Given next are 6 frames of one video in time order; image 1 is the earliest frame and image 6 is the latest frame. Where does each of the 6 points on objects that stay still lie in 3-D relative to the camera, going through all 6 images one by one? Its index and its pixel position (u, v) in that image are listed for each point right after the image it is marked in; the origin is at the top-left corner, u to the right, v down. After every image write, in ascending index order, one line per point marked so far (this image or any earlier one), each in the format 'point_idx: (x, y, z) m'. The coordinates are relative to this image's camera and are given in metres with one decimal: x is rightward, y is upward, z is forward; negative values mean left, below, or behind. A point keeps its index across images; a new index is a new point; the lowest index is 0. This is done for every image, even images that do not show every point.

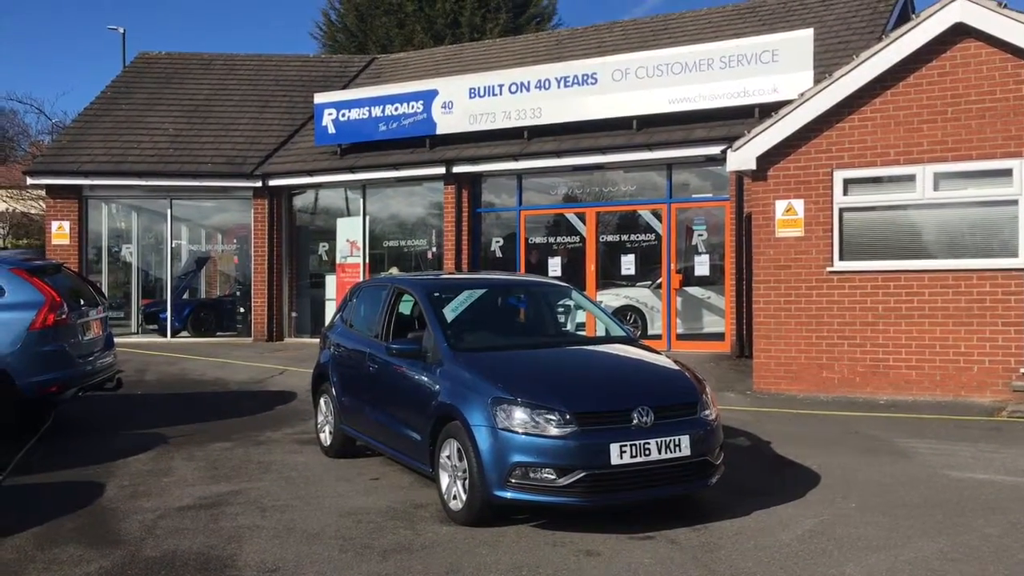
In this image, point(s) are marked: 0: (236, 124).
0: (-5.3, +3.1, +17.9) m
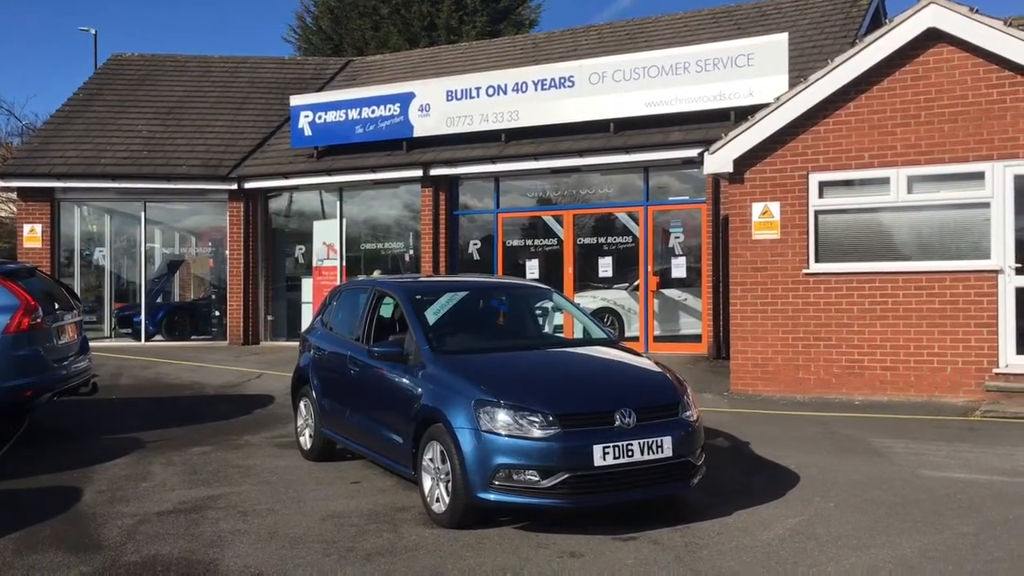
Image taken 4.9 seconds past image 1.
0: (-5.7, +3.1, +17.8) m
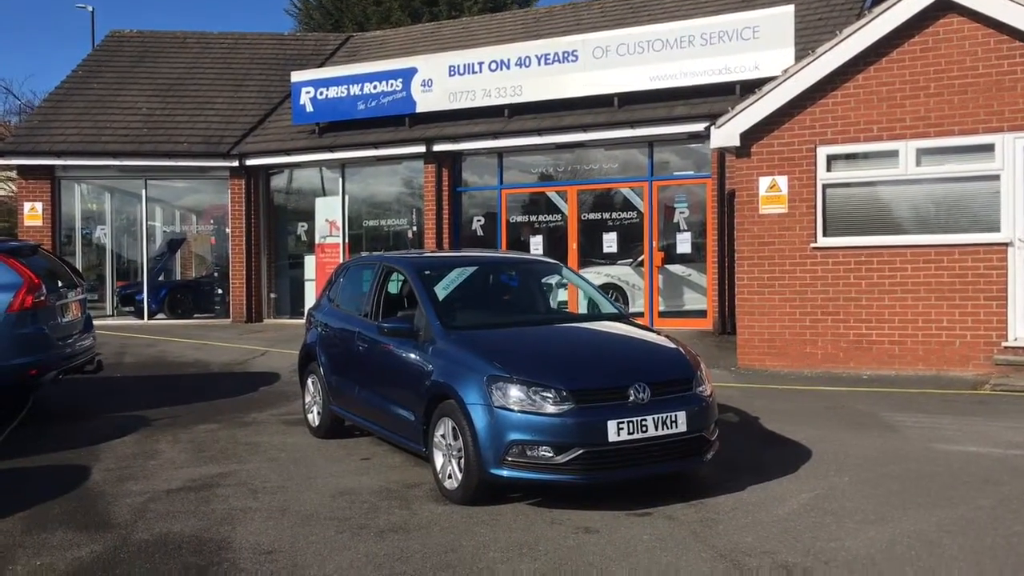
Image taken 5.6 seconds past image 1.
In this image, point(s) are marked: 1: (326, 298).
0: (-5.7, +3.5, +17.6) m
1: (-1.6, -0.1, +8.0) m
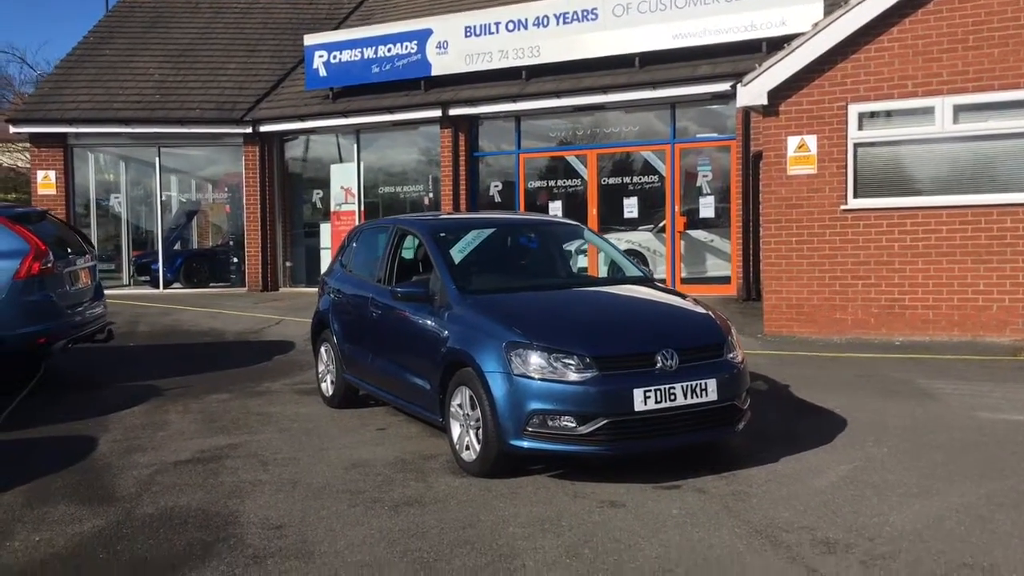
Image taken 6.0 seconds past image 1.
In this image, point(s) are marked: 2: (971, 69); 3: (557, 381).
0: (-5.3, +4.1, +17.3) m
1: (-1.4, +0.2, +7.7) m
2: (+4.6, +2.2, +9.4) m
3: (+0.2, -0.5, +4.9) m
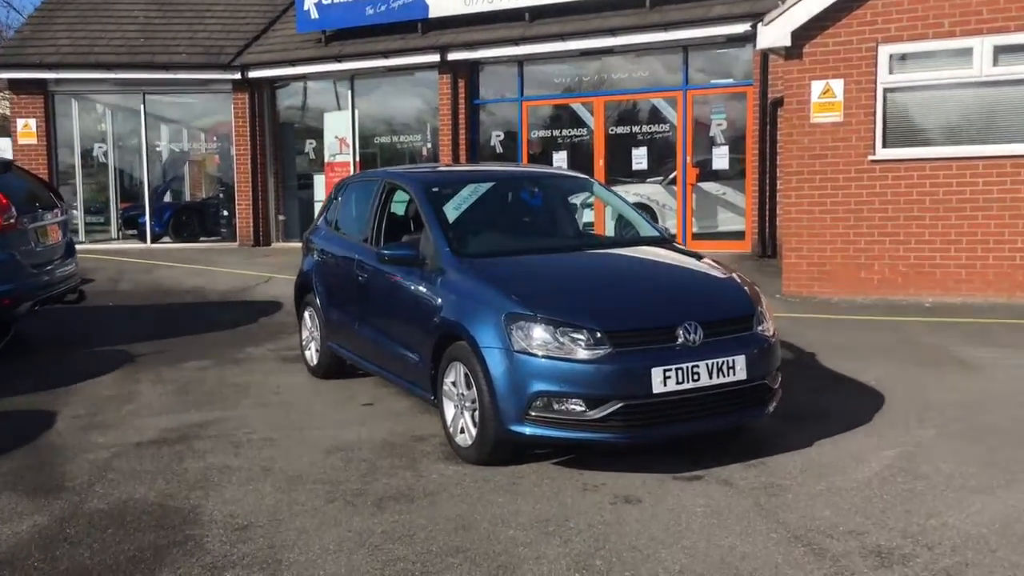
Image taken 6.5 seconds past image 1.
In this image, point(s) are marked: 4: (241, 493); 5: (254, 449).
0: (-5.3, +4.9, +16.4) m
1: (-1.4, +0.5, +7.1) m
2: (+4.6, +2.6, +8.6) m
3: (+0.2, -0.3, +4.3) m
4: (-1.3, -1.0, +4.4) m
5: (-1.4, -0.9, +5.1) m
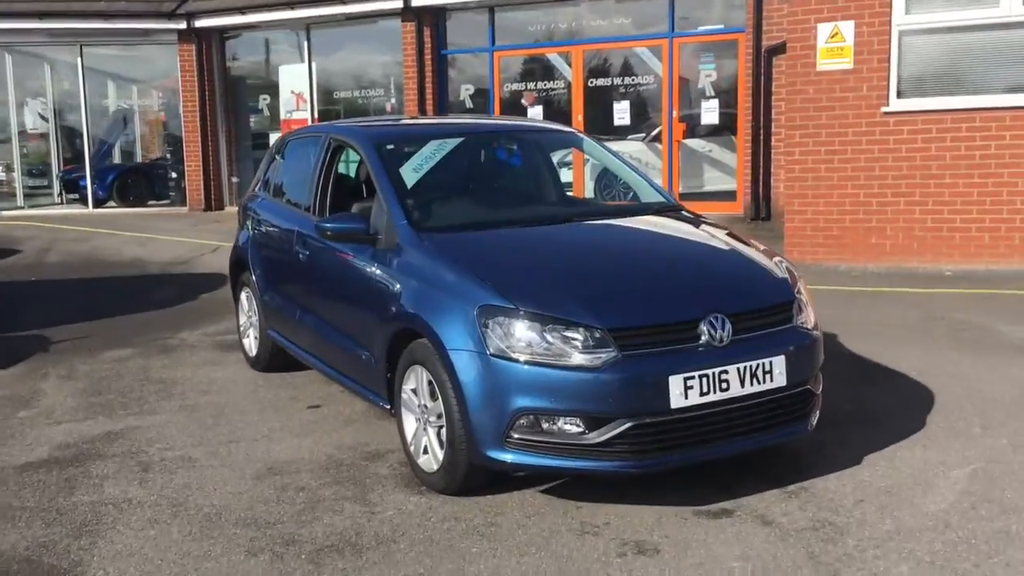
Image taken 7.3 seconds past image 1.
0: (-5.8, +5.4, +15.1) m
1: (-1.6, +0.7, +6.0) m
2: (+4.4, +2.9, +7.6) m
3: (+0.2, -0.3, +3.3) m
4: (-1.4, -0.9, +3.4) m
5: (-1.5, -0.8, +4.1) m
